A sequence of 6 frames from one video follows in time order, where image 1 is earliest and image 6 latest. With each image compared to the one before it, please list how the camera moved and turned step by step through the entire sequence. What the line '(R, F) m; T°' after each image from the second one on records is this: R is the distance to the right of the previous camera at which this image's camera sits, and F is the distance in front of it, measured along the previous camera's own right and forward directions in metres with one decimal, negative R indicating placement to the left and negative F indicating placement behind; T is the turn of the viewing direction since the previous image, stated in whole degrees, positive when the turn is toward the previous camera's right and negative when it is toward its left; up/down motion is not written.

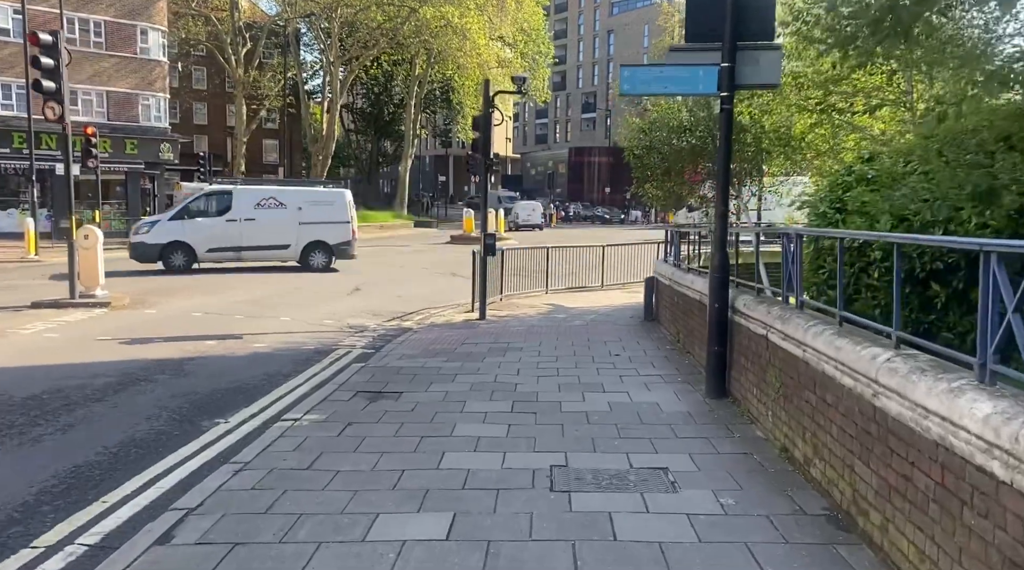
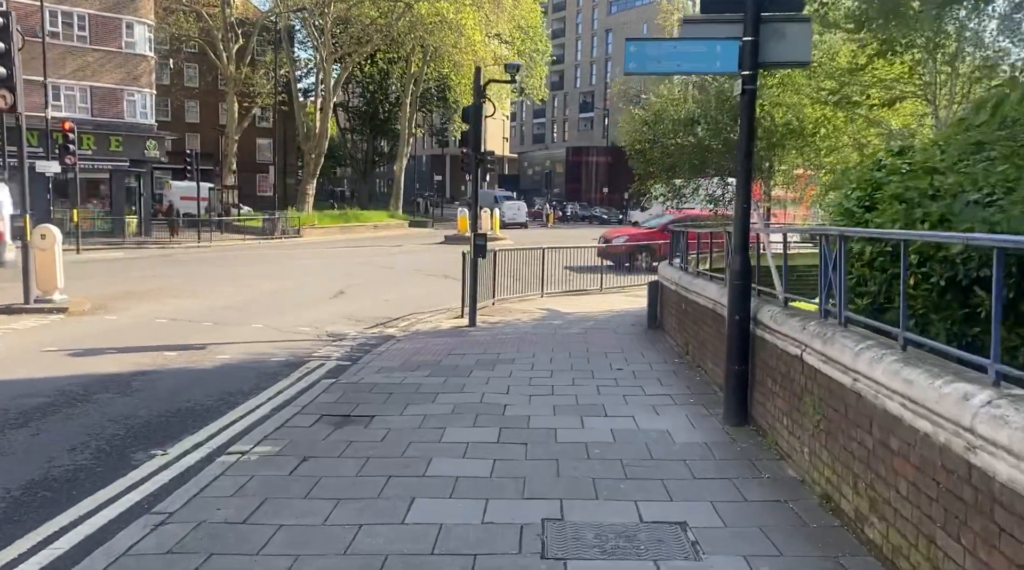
(+0.1, +1.0) m; 0°
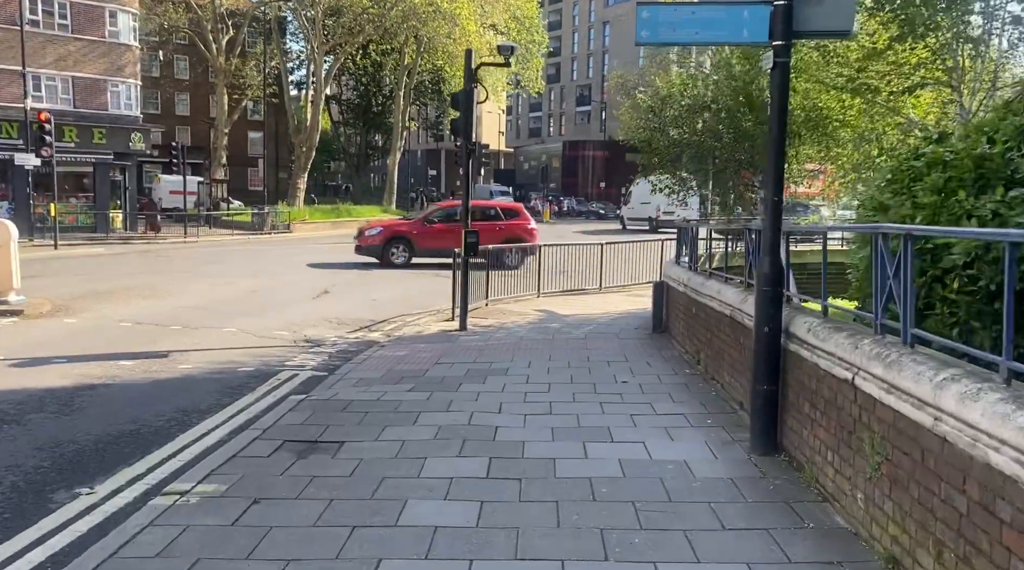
(0.0, +0.9) m; 0°
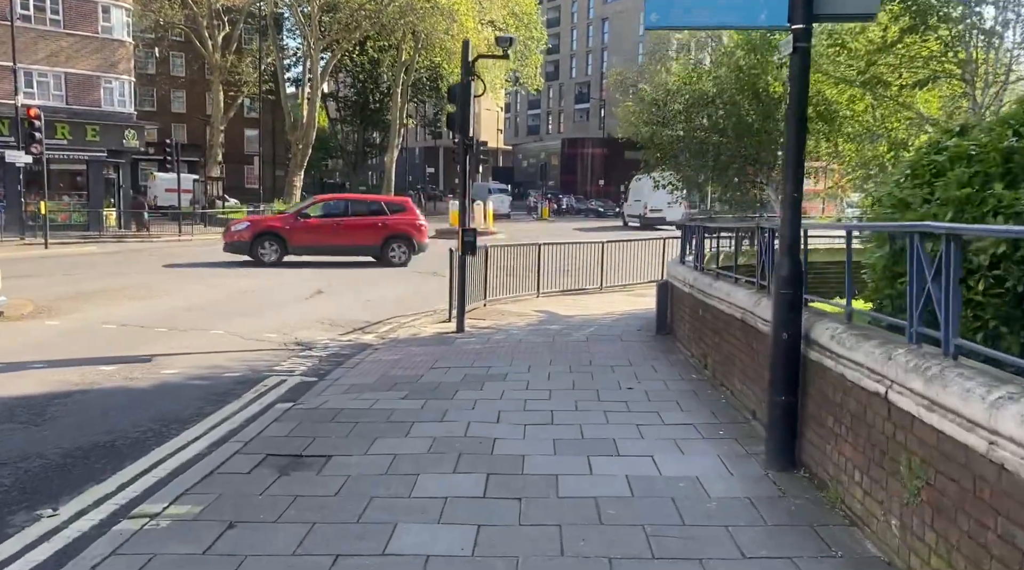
(0.0, +0.4) m; 0°
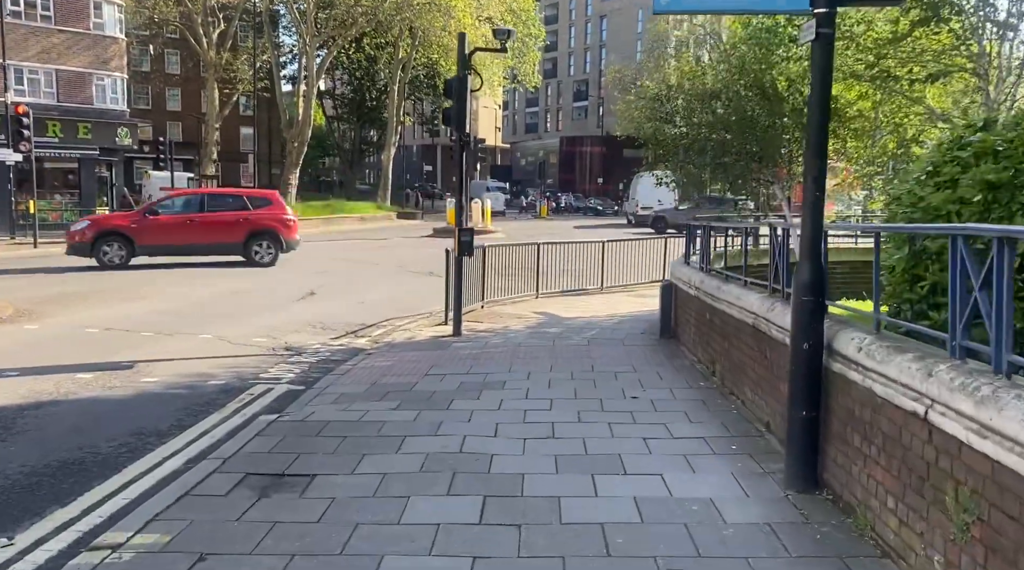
(0.0, +0.4) m; 0°
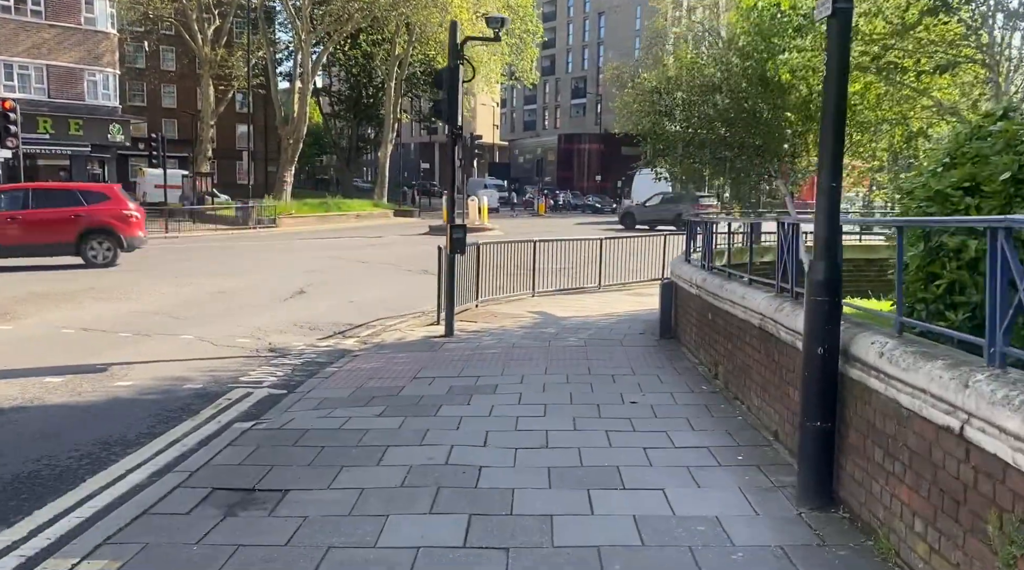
(+0.1, +0.4) m; 0°
